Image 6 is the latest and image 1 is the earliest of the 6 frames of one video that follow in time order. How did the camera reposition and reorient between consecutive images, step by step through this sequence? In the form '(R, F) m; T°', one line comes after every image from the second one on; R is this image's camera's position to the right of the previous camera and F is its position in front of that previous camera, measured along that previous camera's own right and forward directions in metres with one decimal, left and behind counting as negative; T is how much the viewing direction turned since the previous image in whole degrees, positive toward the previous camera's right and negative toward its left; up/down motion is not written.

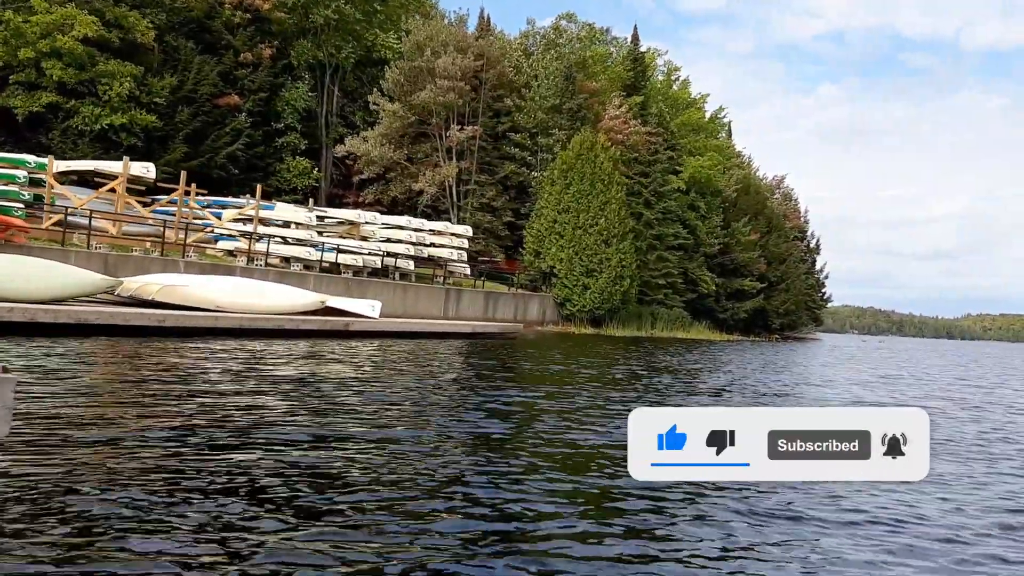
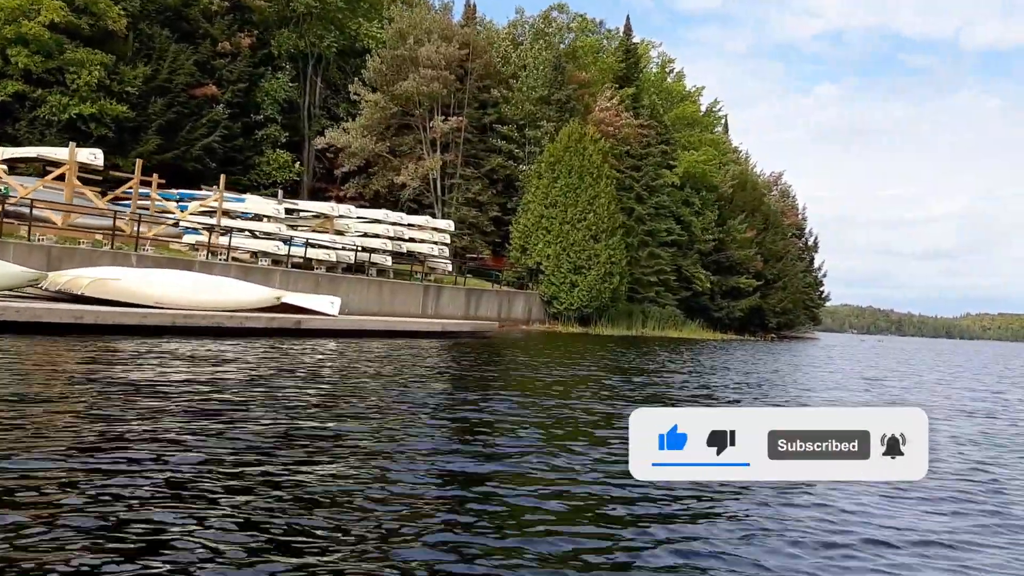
(+0.6, +1.5) m; 0°
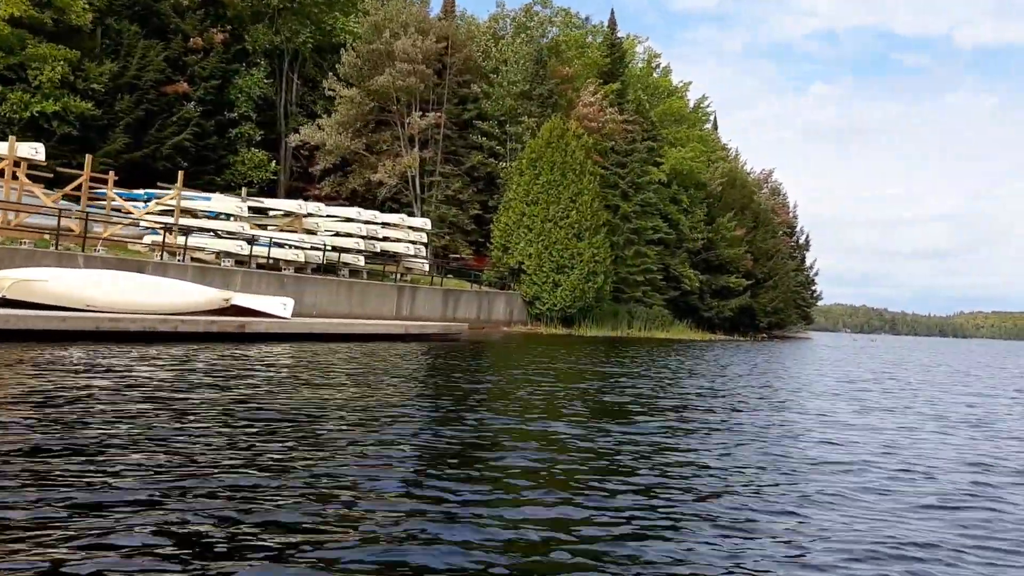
(+0.6, +1.2) m; 0°
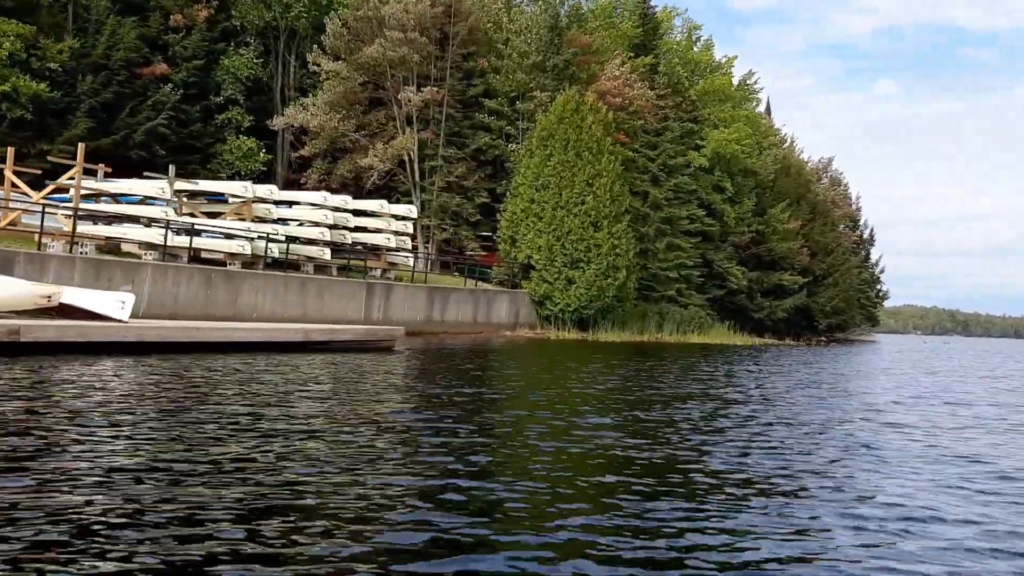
(+1.9, +5.1) m; -4°
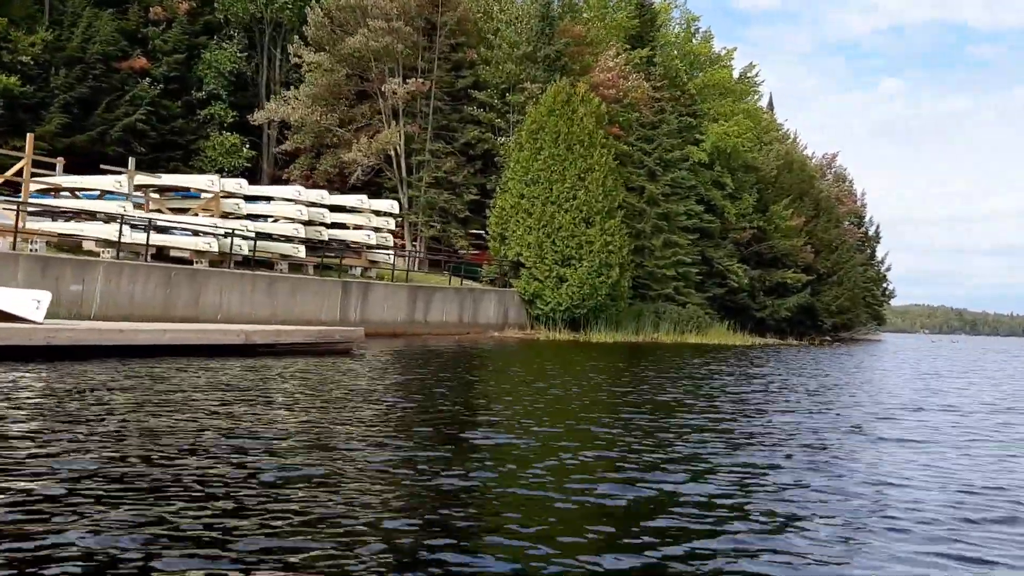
(+0.6, +1.3) m; 0°
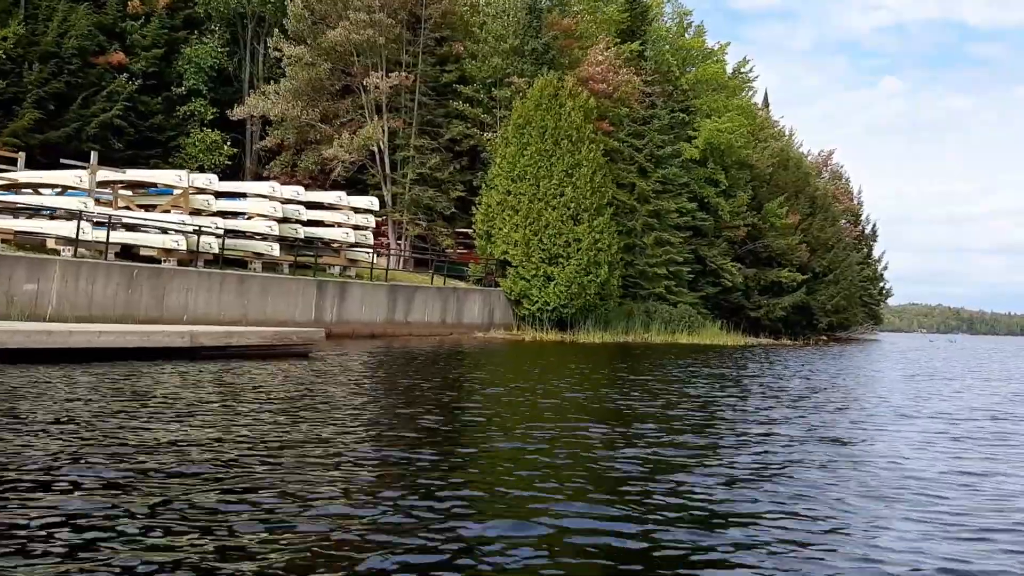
(+0.4, +0.9) m; 0°
